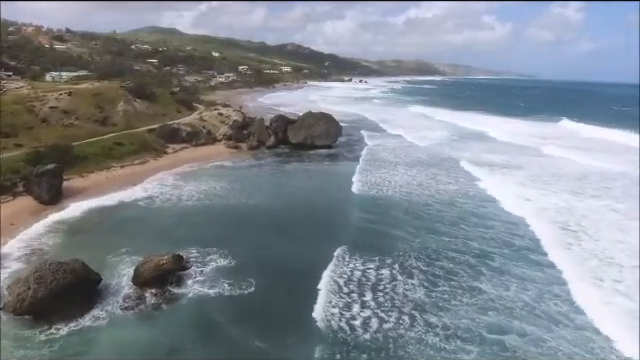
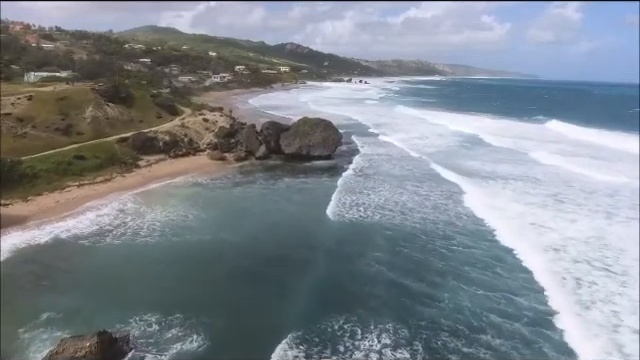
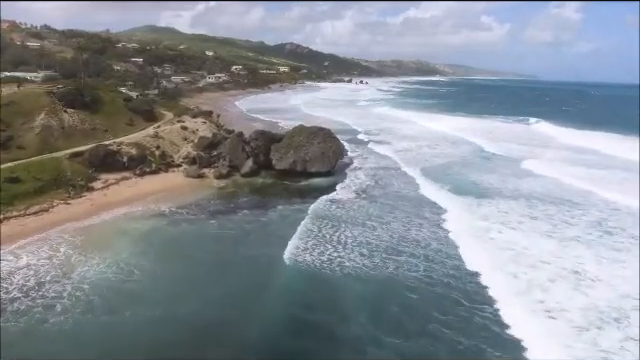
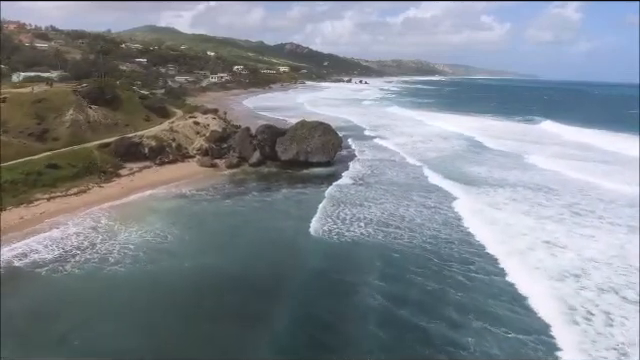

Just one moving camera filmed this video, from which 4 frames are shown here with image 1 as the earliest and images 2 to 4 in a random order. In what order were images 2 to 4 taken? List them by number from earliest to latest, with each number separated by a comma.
2, 4, 3
